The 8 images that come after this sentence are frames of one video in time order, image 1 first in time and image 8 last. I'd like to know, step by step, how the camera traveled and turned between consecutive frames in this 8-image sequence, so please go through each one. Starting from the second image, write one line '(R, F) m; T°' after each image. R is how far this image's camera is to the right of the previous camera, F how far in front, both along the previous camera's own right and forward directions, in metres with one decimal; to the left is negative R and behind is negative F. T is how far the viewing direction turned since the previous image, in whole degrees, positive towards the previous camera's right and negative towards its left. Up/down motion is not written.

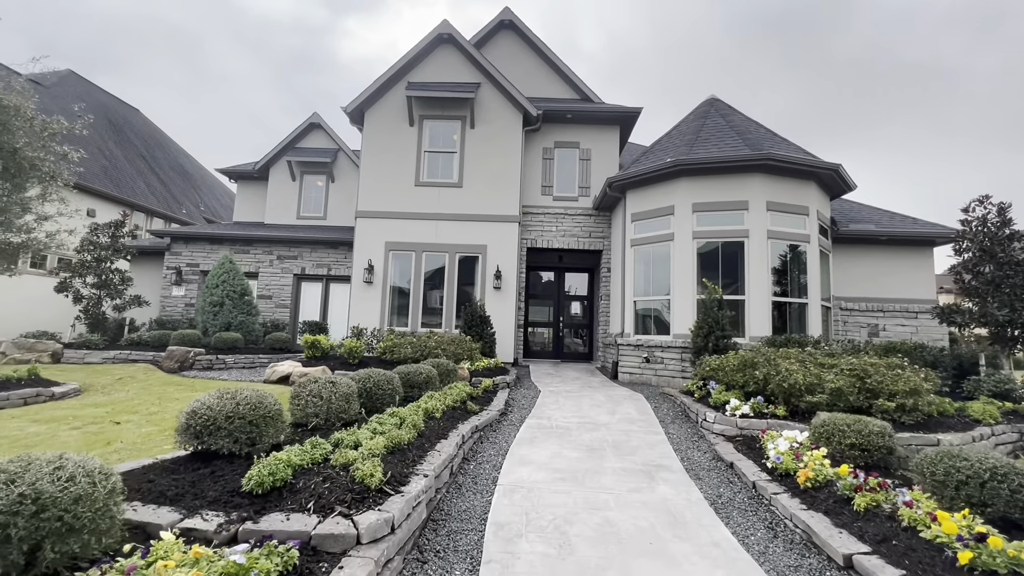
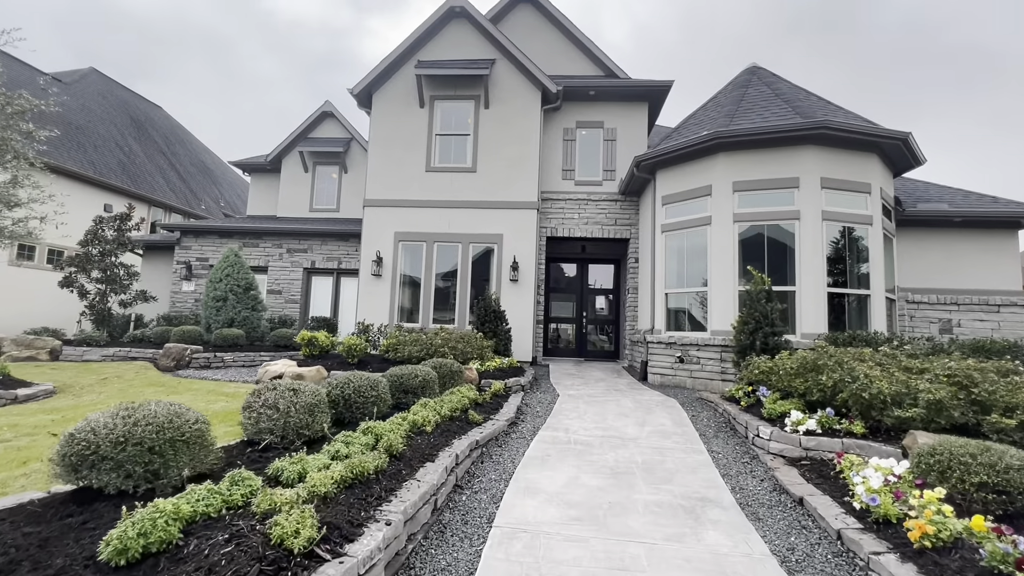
(+0.2, +0.8) m; -3°
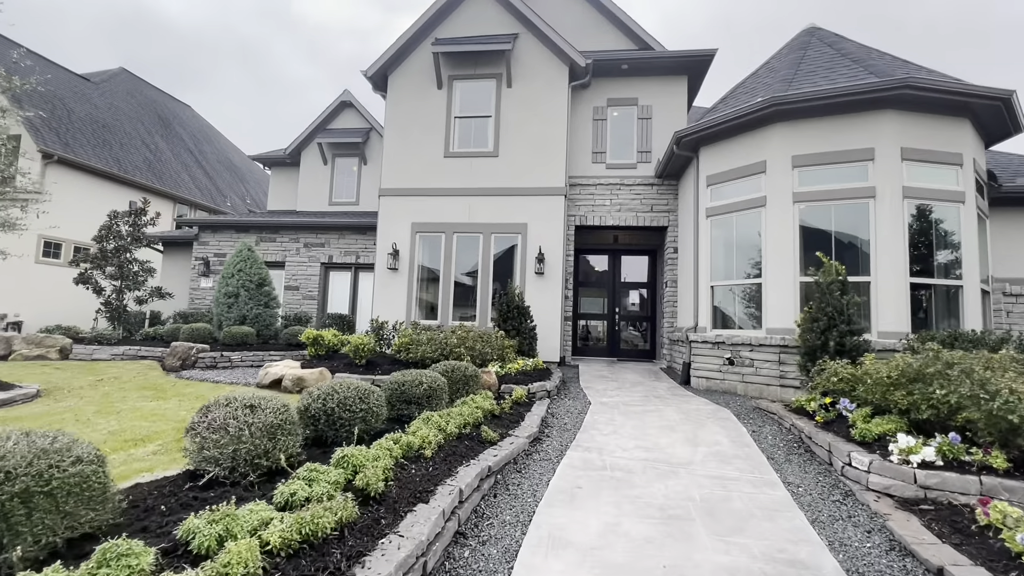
(+0.1, +0.8) m; -4°
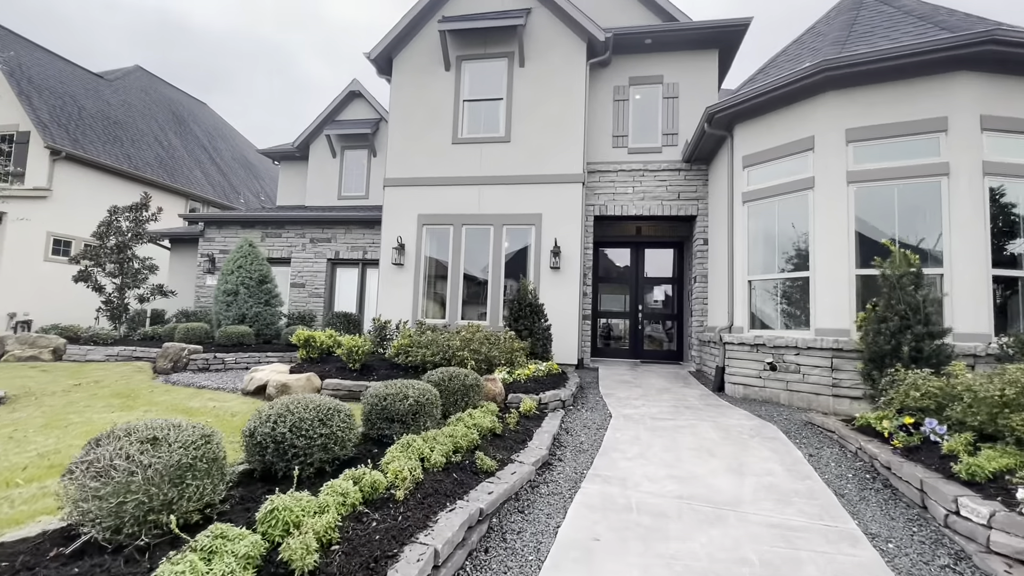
(+0.1, +0.7) m; -2°
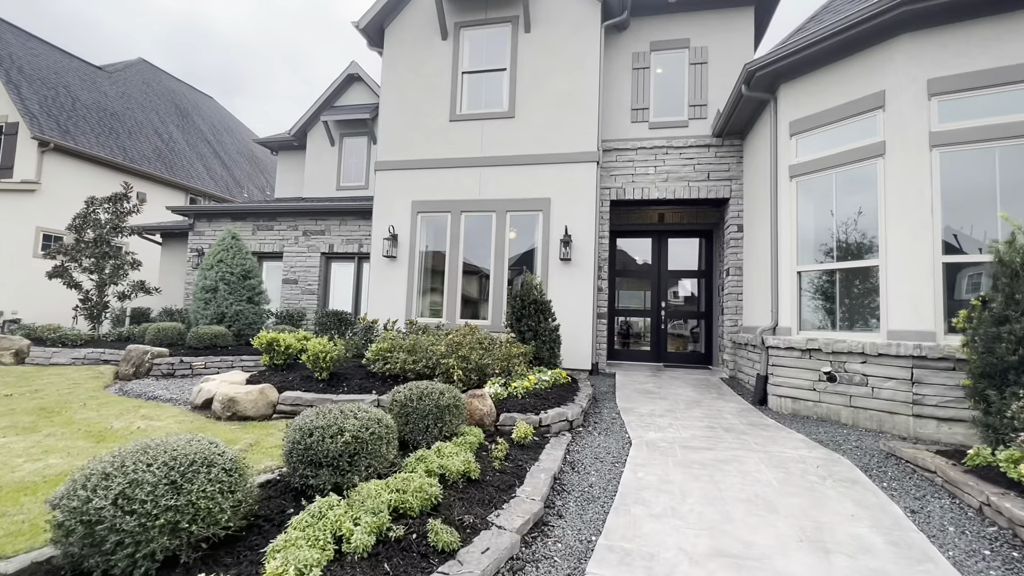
(+0.2, +1.0) m; -2°
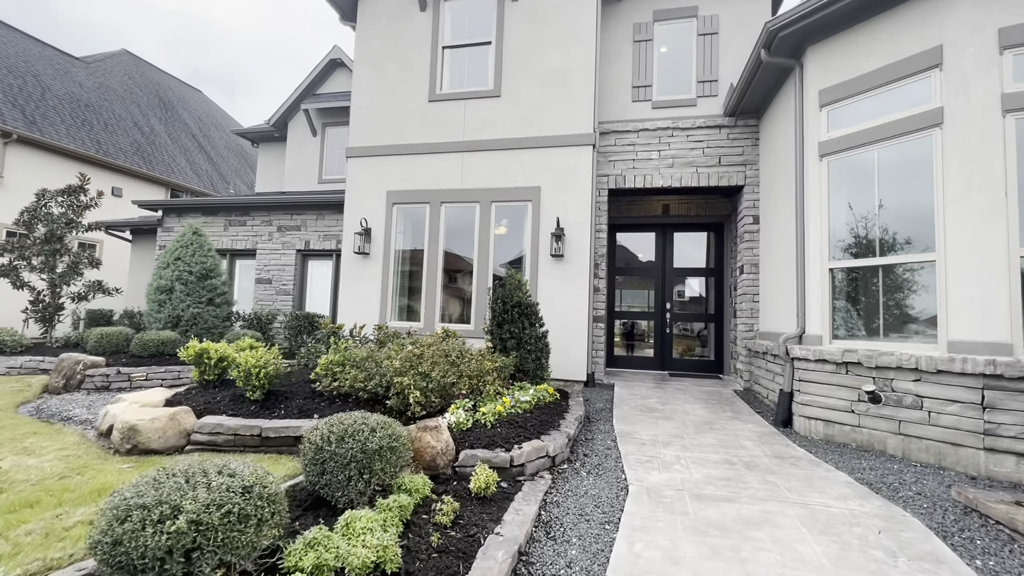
(+0.3, +0.9) m; -1°
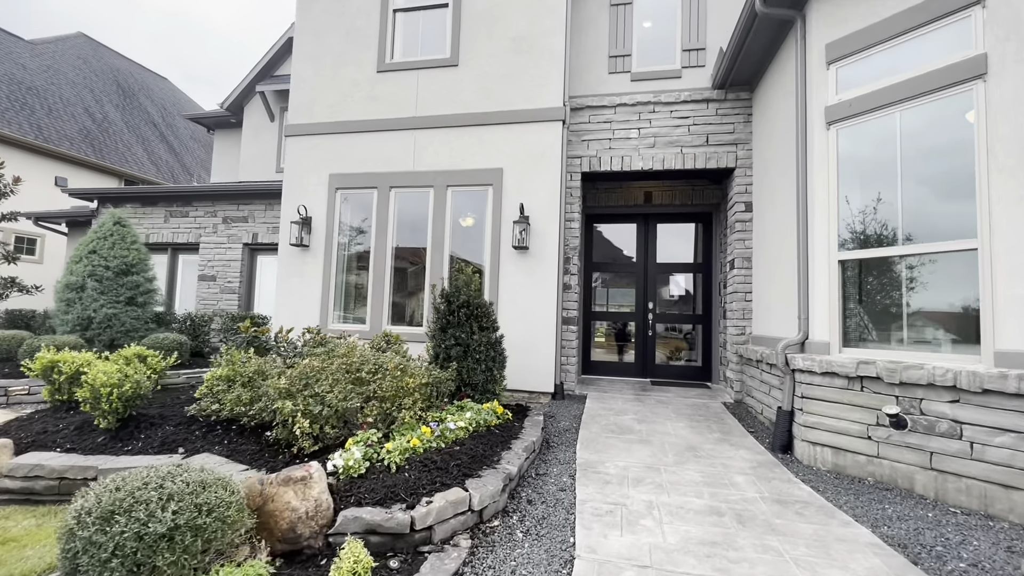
(+0.4, +0.9) m; +1°
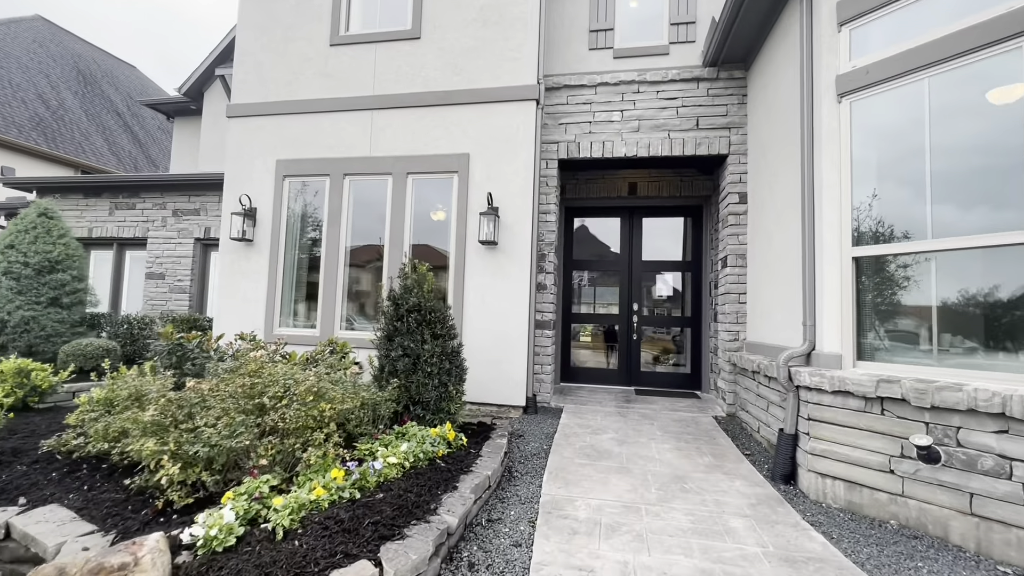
(+0.2, +0.6) m; +1°
